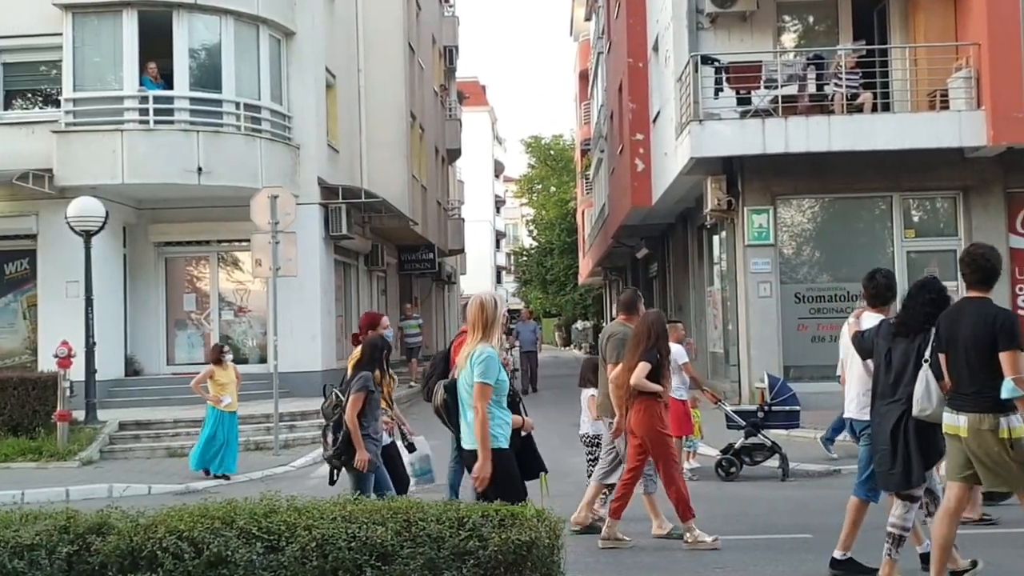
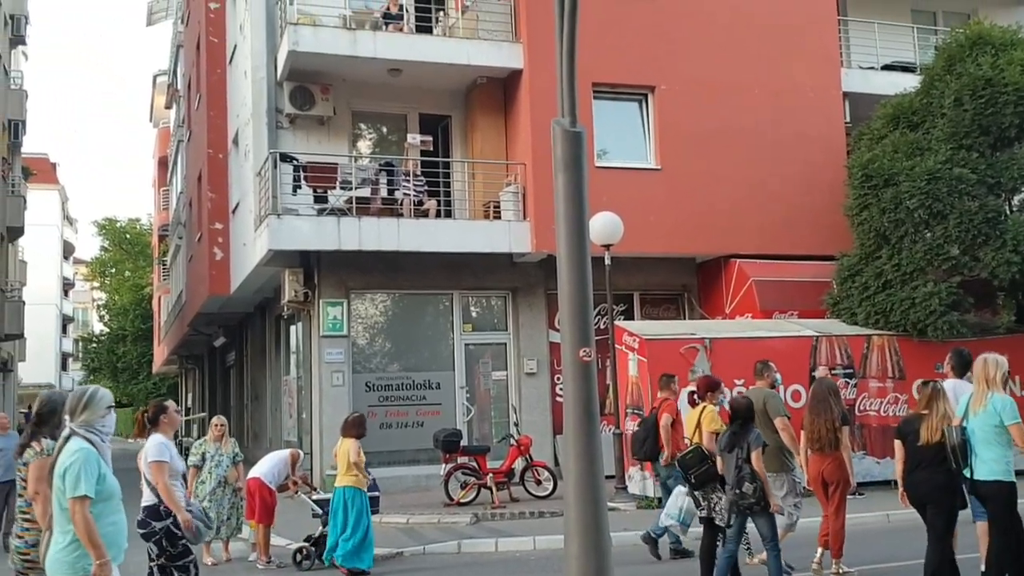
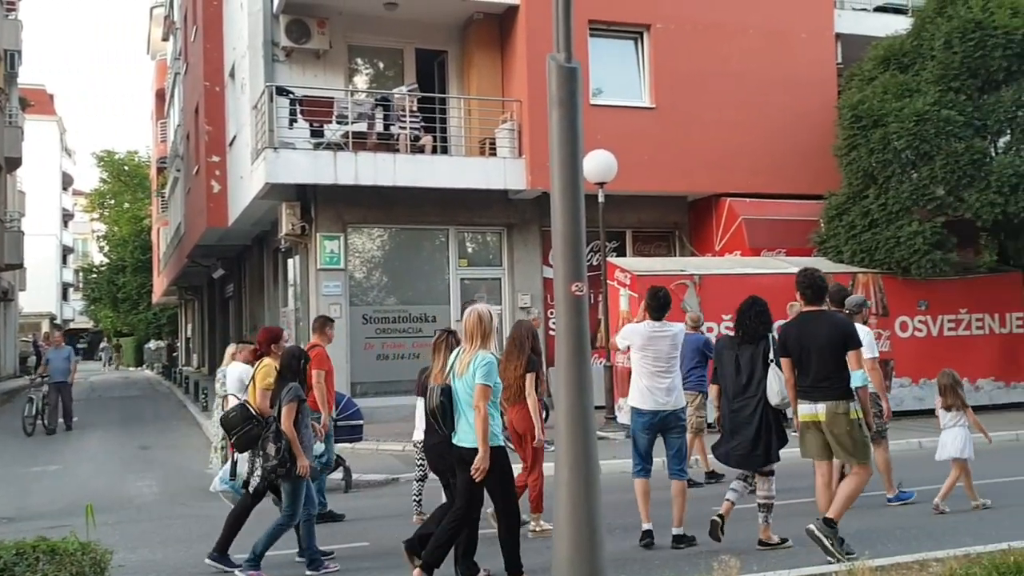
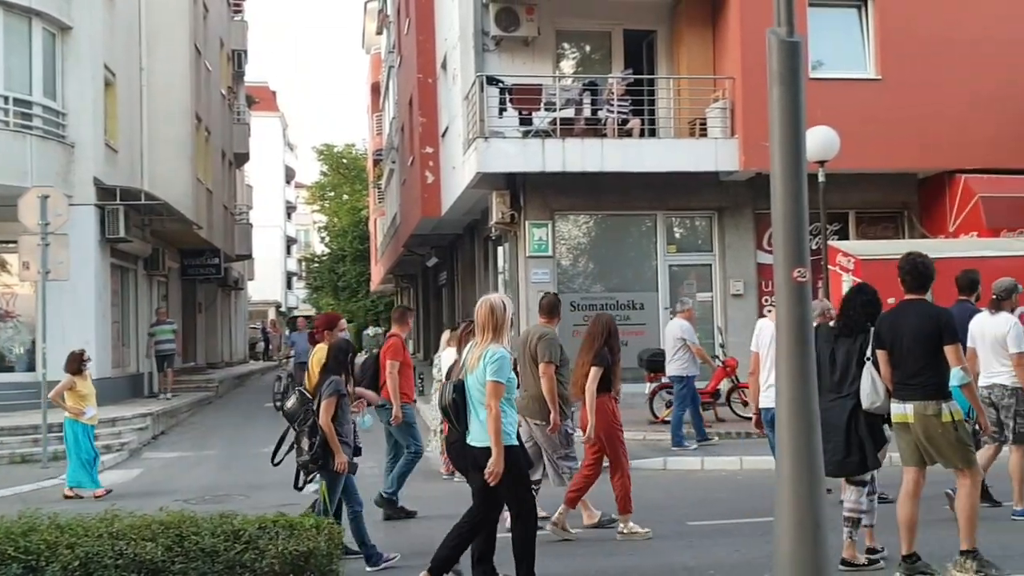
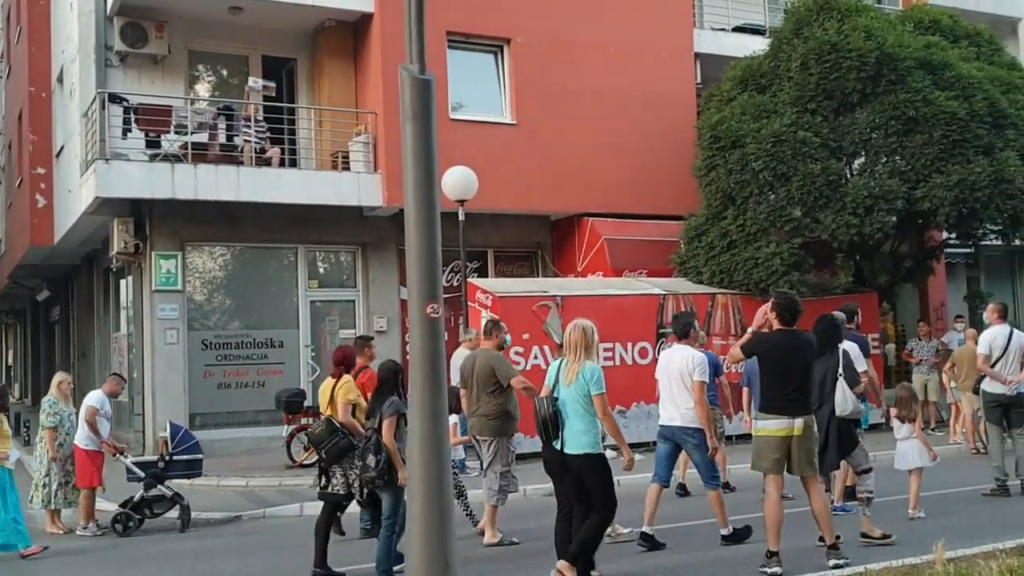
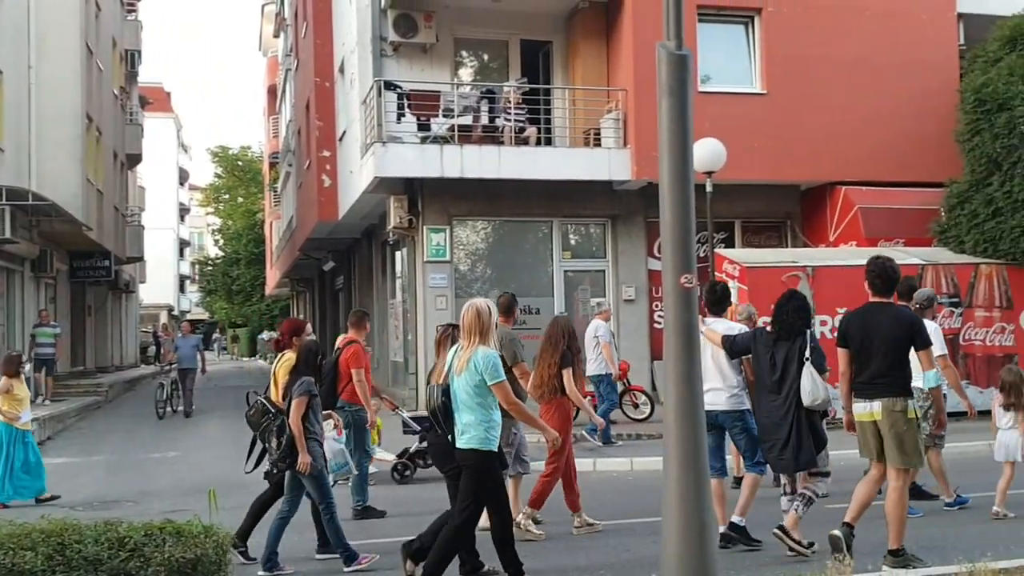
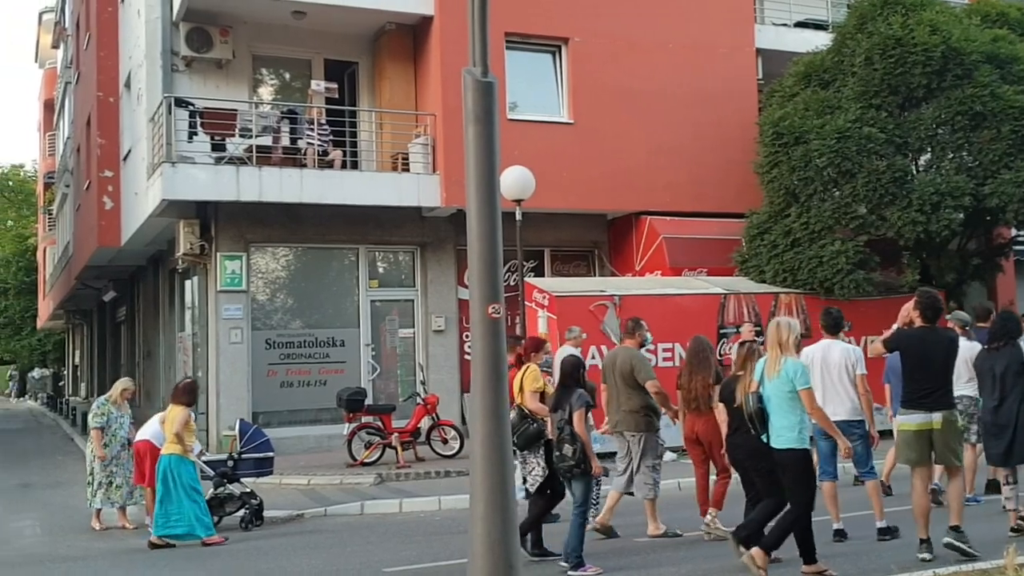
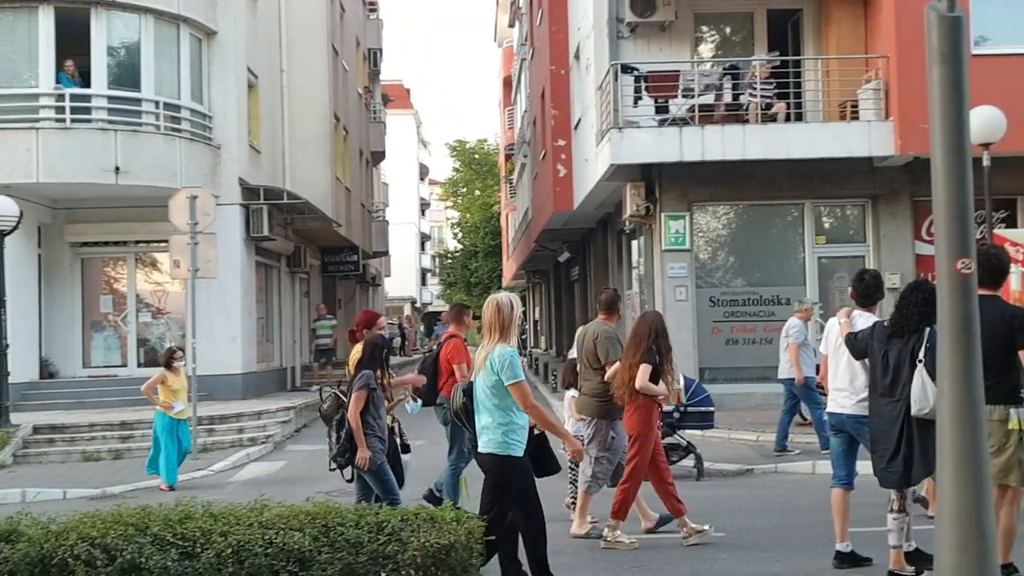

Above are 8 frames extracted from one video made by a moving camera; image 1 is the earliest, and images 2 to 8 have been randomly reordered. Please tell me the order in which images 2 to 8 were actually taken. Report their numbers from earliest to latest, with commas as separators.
8, 4, 6, 3, 5, 7, 2
